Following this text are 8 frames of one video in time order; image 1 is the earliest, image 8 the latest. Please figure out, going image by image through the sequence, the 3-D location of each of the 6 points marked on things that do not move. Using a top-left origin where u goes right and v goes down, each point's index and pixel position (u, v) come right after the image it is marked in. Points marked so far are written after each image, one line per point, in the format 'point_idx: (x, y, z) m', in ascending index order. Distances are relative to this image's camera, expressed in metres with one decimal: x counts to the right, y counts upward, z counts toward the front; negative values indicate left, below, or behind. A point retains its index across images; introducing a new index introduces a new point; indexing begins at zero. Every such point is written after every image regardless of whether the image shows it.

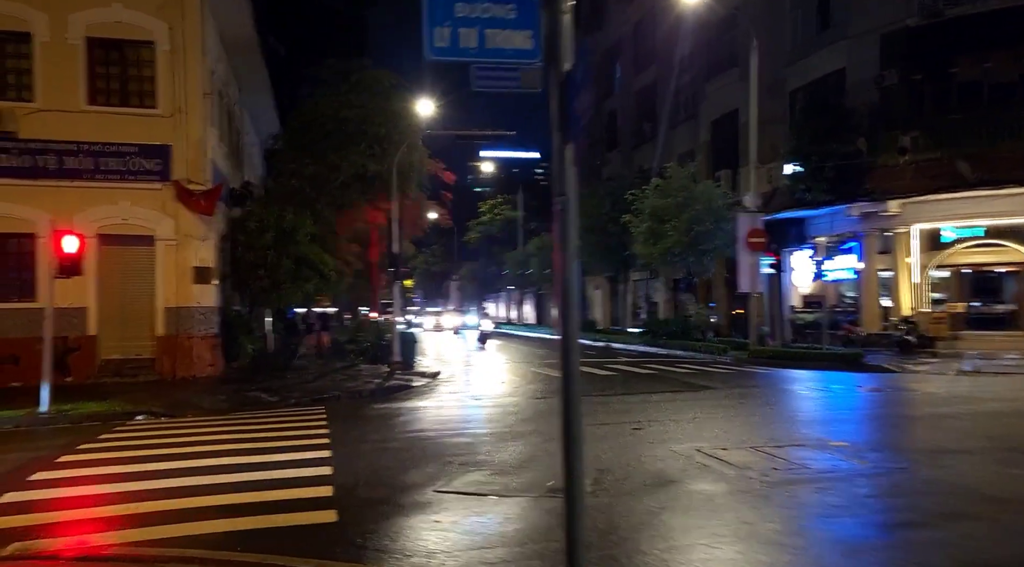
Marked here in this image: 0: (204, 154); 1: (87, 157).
0: (-6.3, +2.7, +19.8) m
1: (-8.4, +2.6, +19.2) m
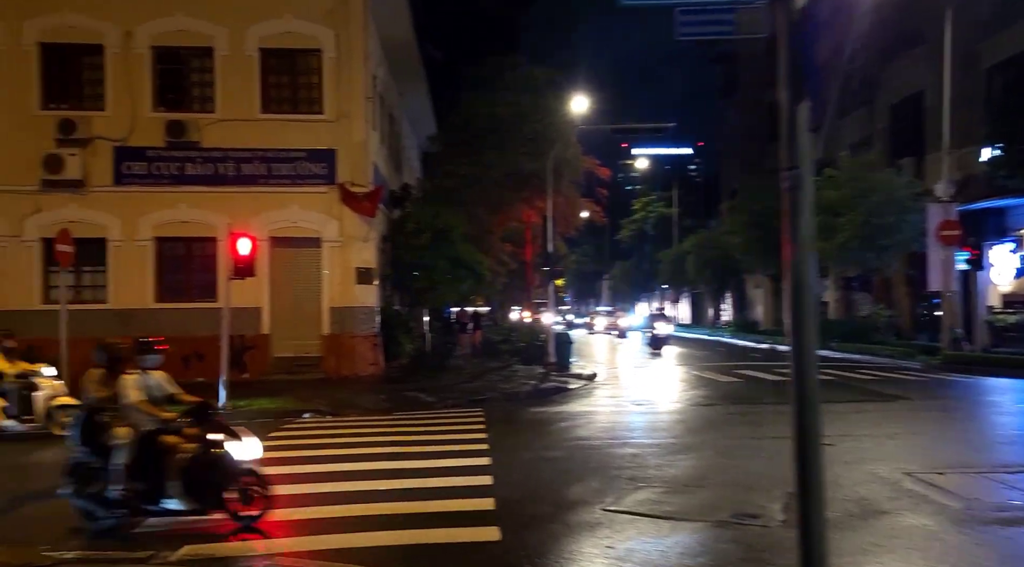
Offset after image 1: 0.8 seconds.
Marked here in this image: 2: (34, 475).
0: (-3.1, +2.7, +20.2) m
1: (-5.3, +2.5, +20.0) m
2: (-5.2, -2.1, +10.5) m
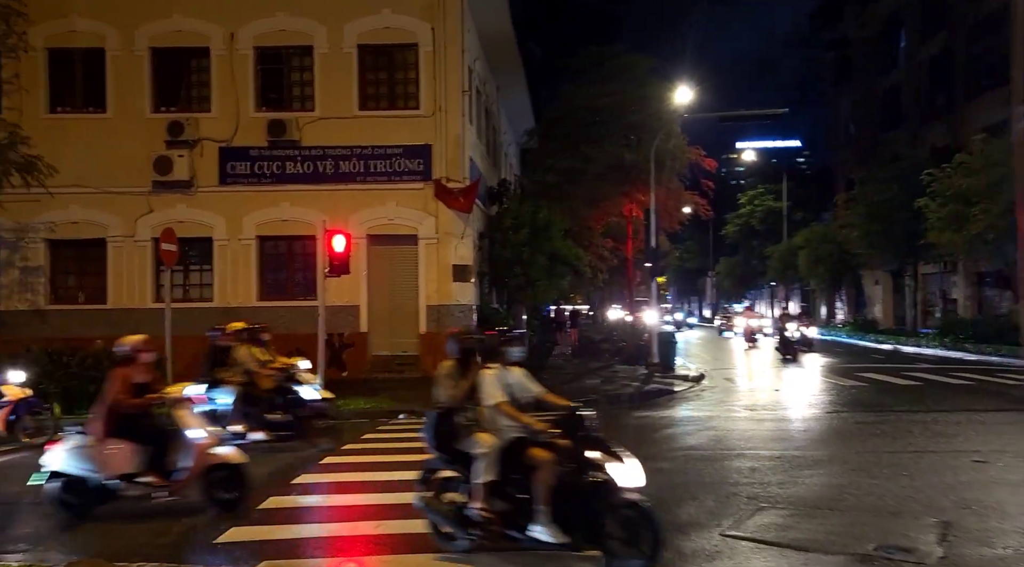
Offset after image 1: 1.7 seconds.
0: (-1.0, +2.7, +19.9) m
1: (-3.2, +2.6, +19.9) m
2: (-4.1, -2.1, +10.5) m
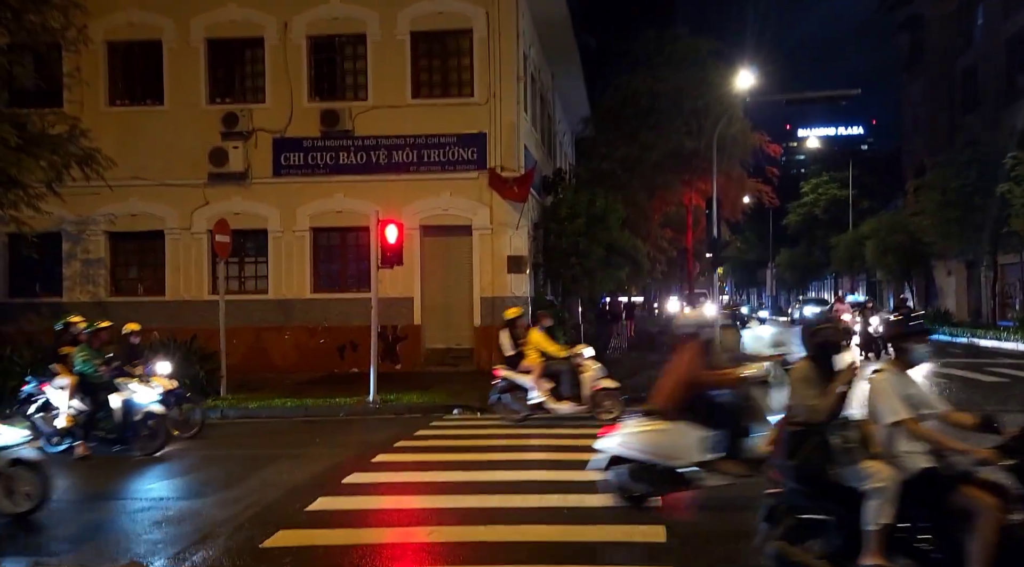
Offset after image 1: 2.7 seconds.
0: (+0.1, +2.9, +19.5) m
1: (-2.1, +2.7, +19.7) m
2: (-3.5, -2.0, +10.3) m
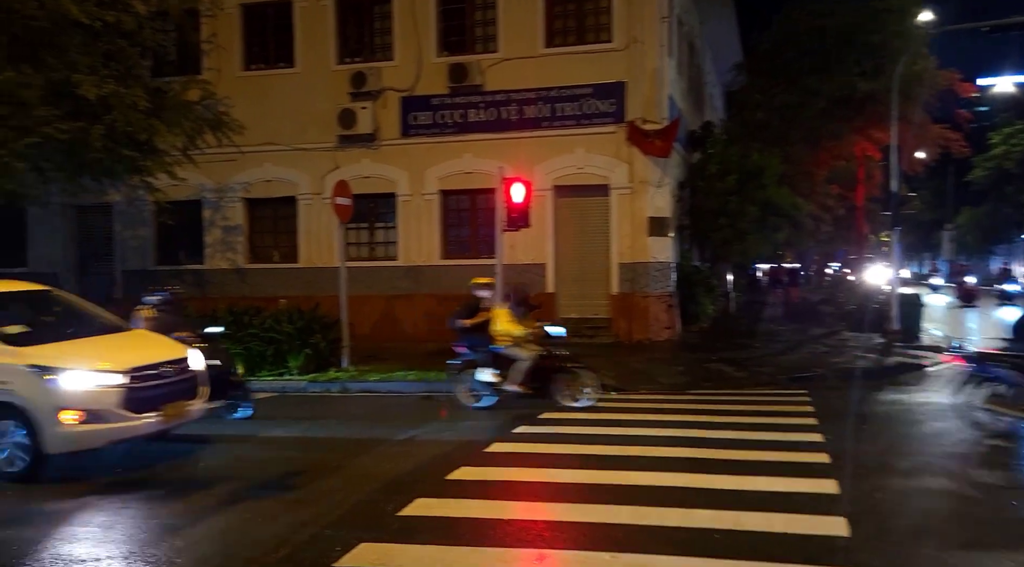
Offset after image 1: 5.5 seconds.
0: (+2.8, +3.6, +17.8) m
1: (+0.6, +3.4, +18.3) m
2: (-2.2, -1.7, +9.4) m
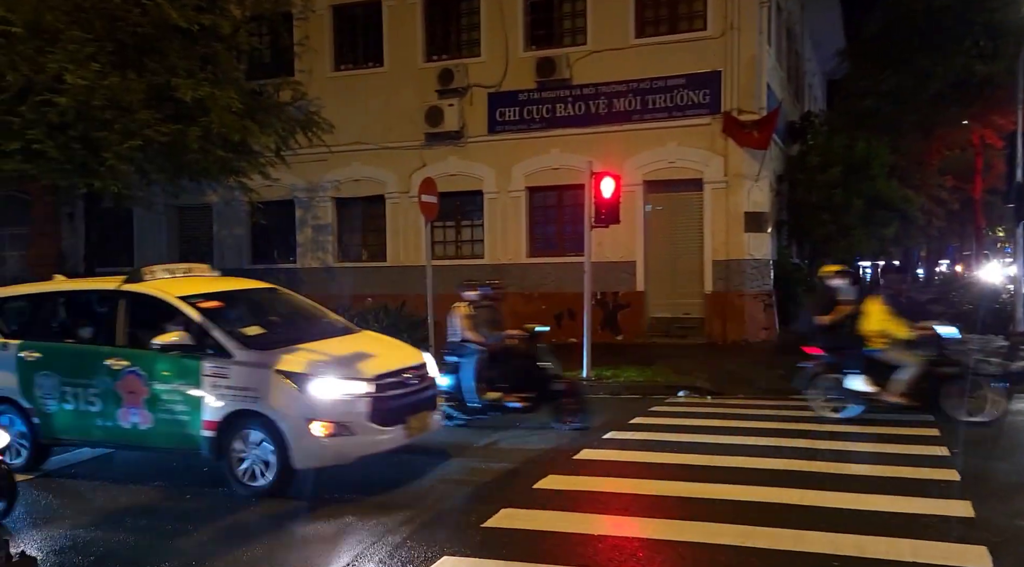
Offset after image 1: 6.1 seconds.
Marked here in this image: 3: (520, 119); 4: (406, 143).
0: (+4.3, +3.6, +17.0) m
1: (+2.3, +3.4, +17.7) m
2: (-1.4, -1.6, +9.2) m
3: (+0.1, +3.2, +18.6) m
4: (-2.2, +2.9, +19.8) m
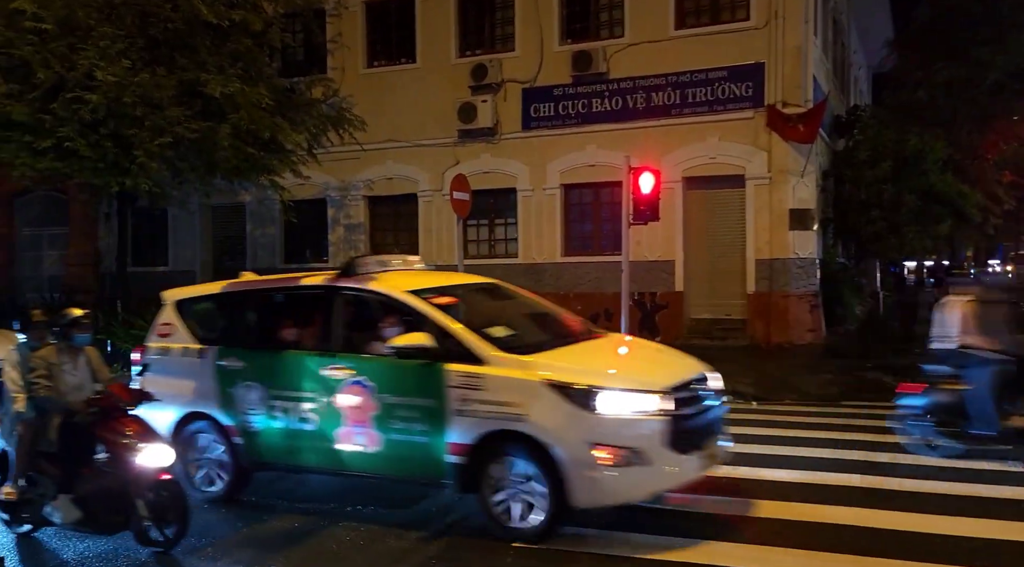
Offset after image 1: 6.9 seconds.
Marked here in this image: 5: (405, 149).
0: (+4.9, +3.6, +16.4) m
1: (+2.9, +3.4, +17.2) m
2: (-1.1, -1.6, +8.8) m
3: (+0.8, +3.2, +18.2) m
4: (-1.5, +2.9, +19.4) m
5: (-2.2, +2.8, +19.8) m
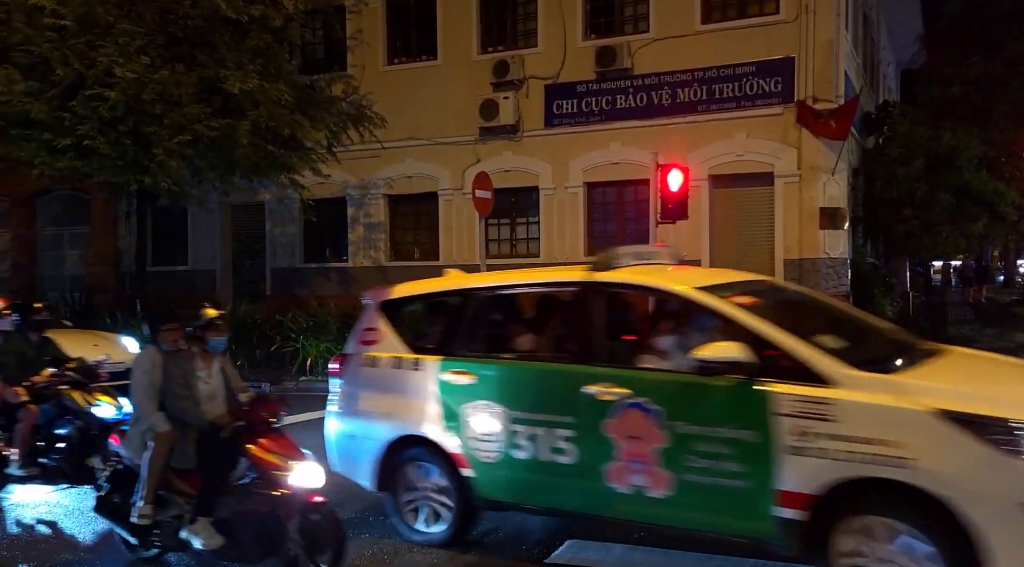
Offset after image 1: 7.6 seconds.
0: (+5.3, +3.6, +16.0) m
1: (+3.3, +3.4, +16.8) m
2: (-0.9, -1.6, +8.5) m
3: (+1.2, +3.2, +17.9) m
4: (-1.1, +2.9, +19.1) m
5: (-1.8, +2.8, +19.6) m
